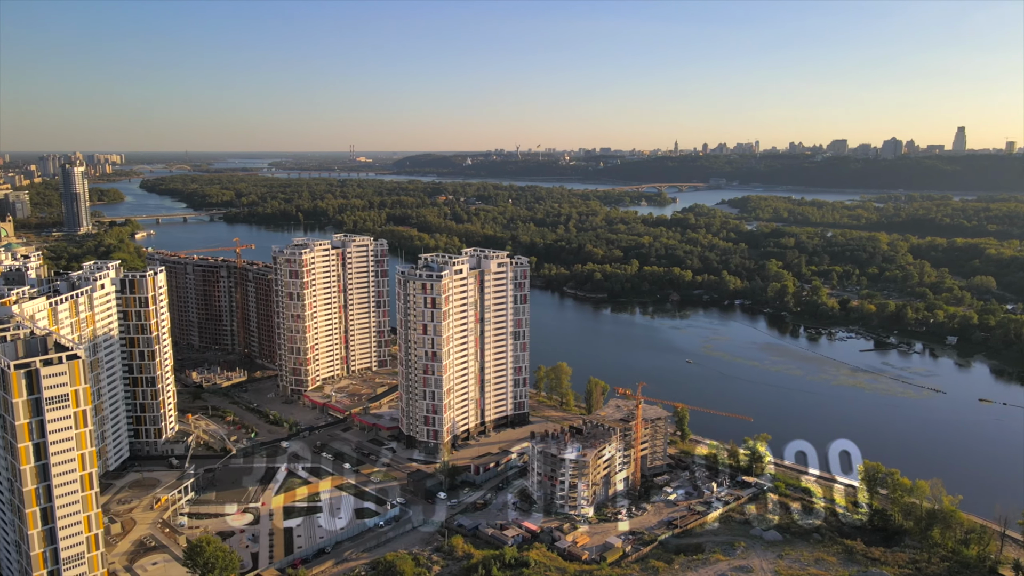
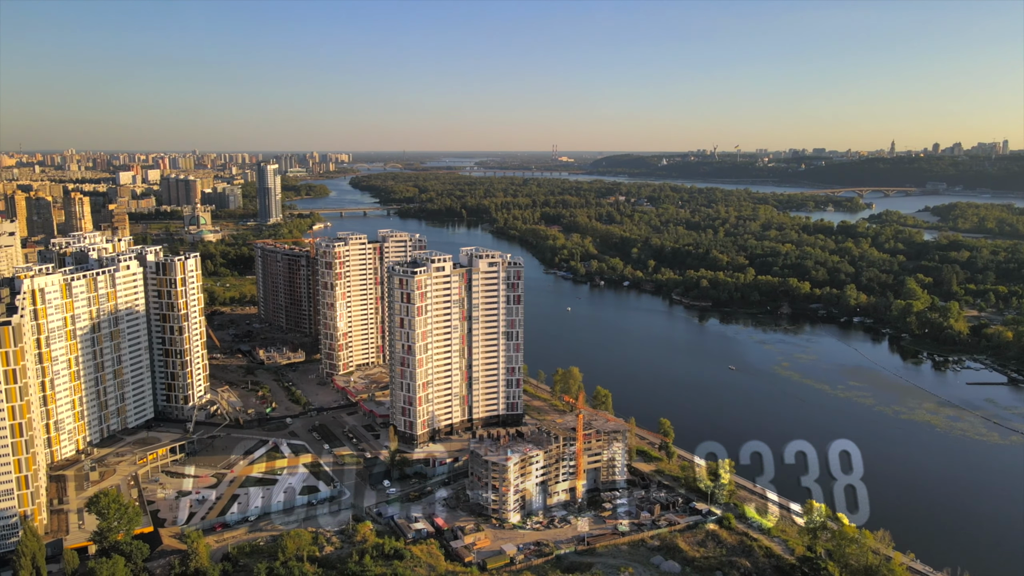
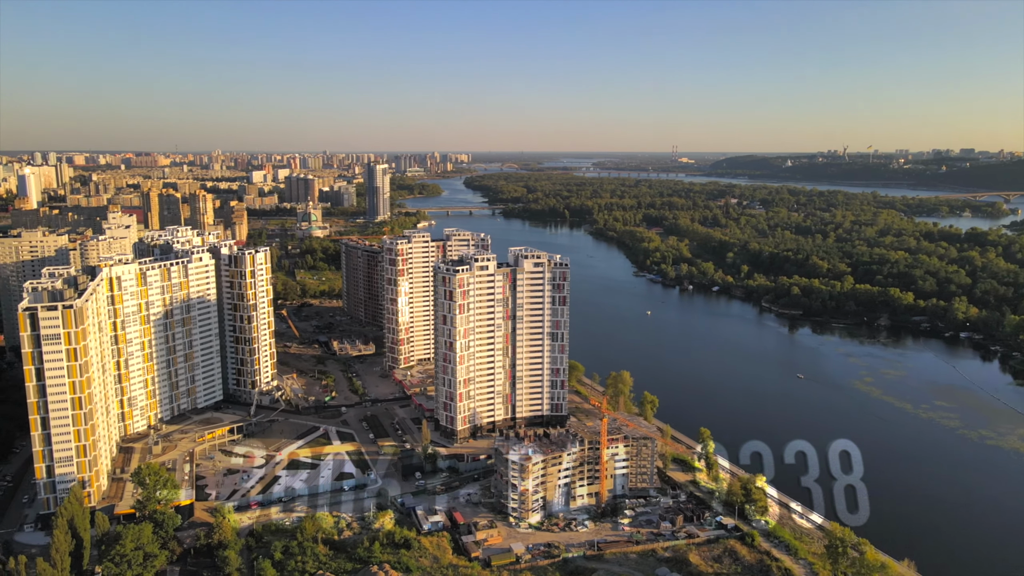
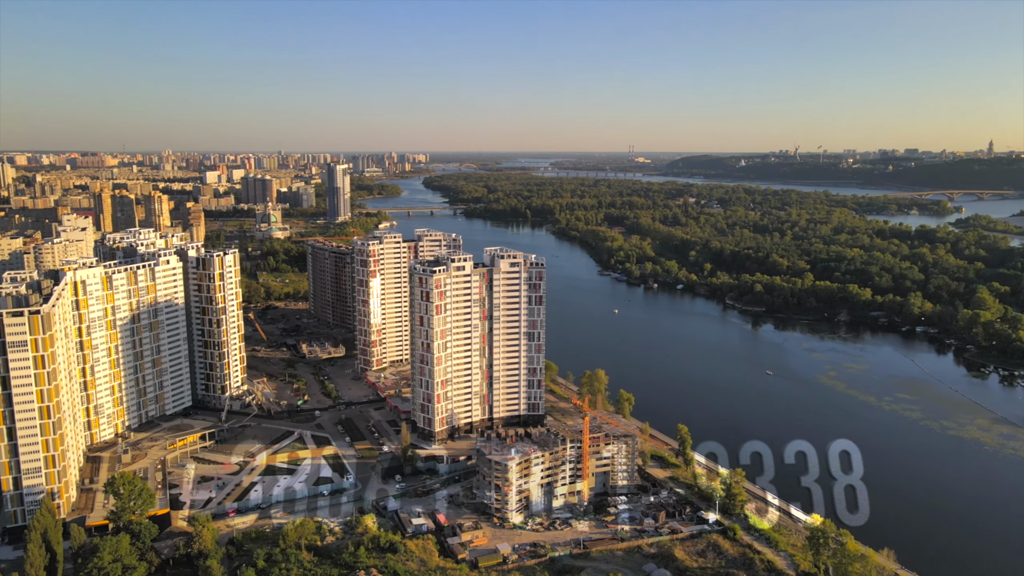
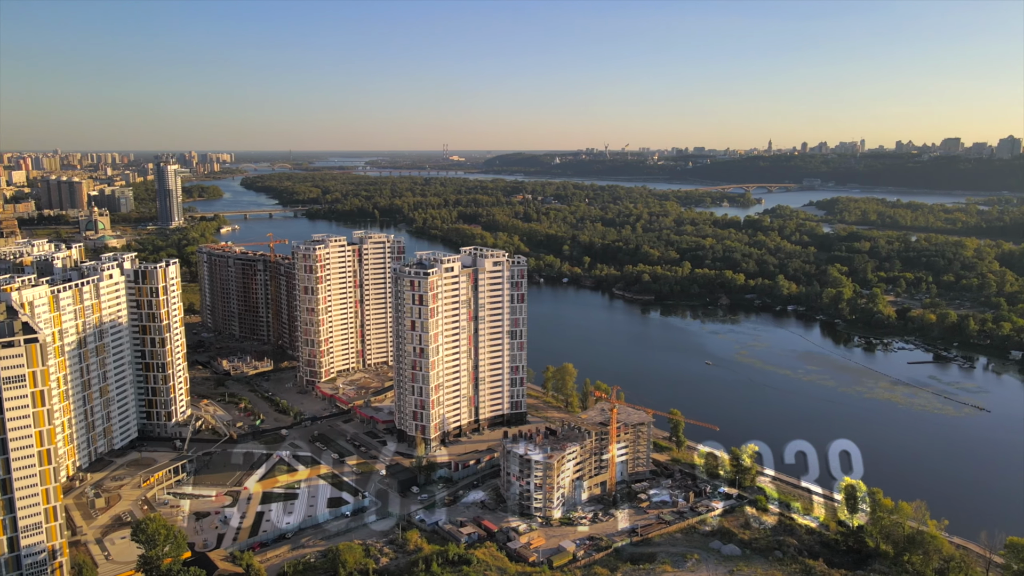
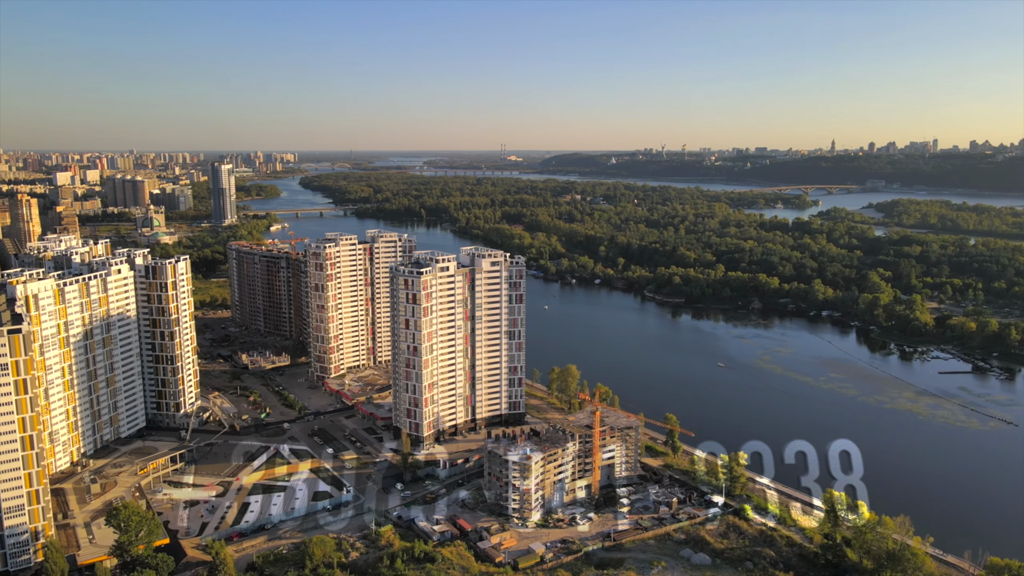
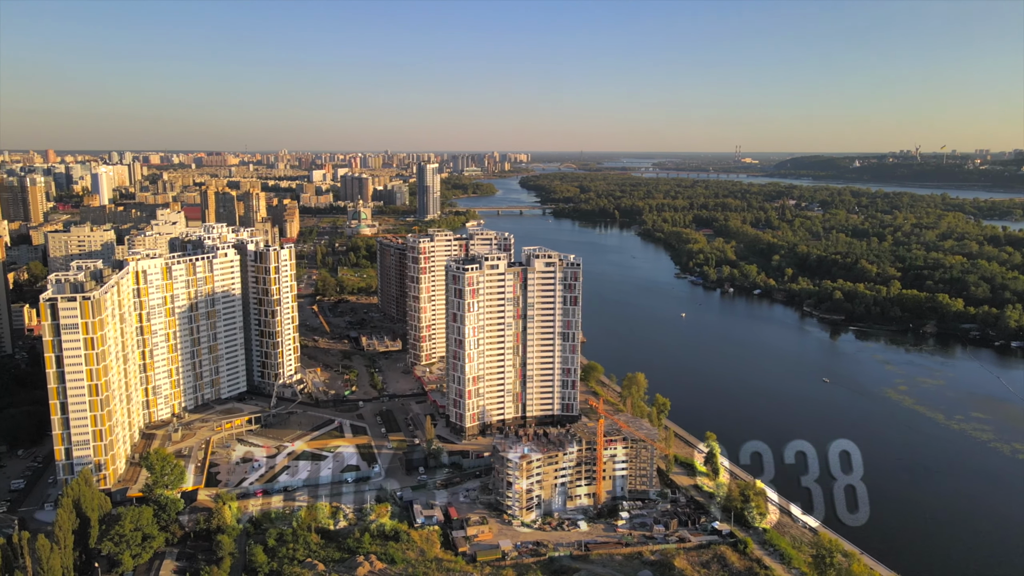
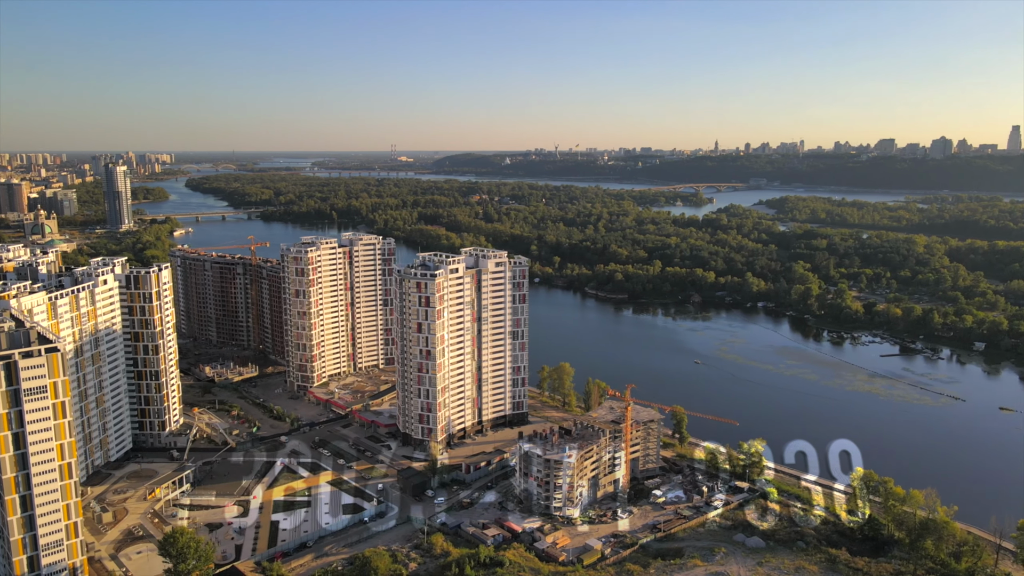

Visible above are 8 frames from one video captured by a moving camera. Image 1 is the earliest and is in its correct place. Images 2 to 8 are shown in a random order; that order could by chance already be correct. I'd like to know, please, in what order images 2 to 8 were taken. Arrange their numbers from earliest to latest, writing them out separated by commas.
8, 5, 6, 2, 4, 3, 7
